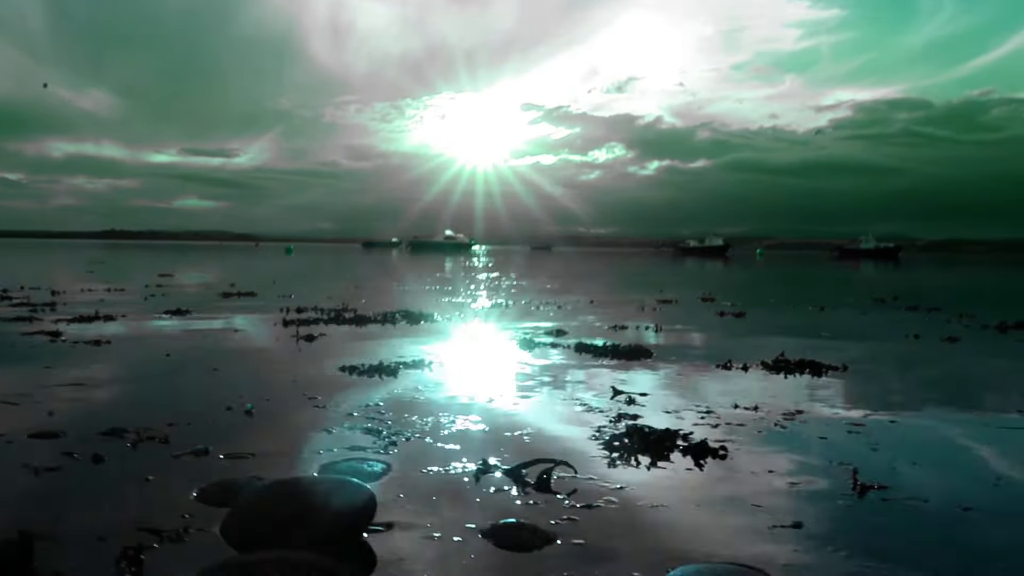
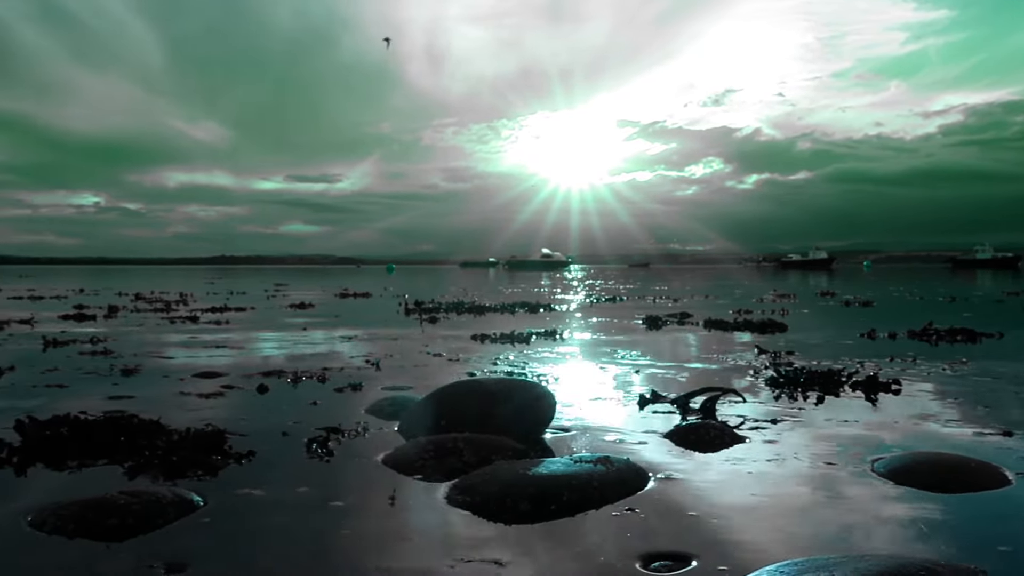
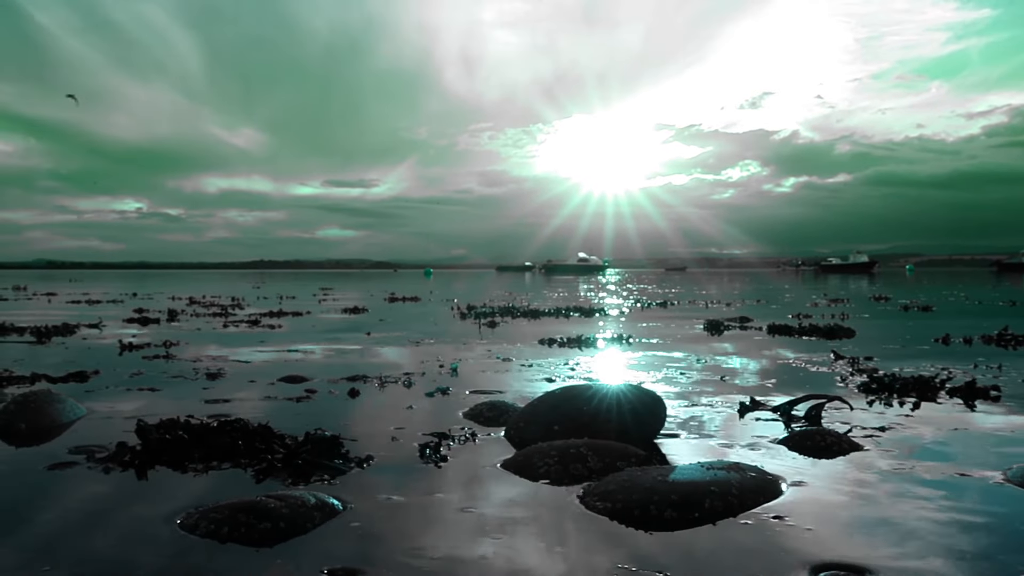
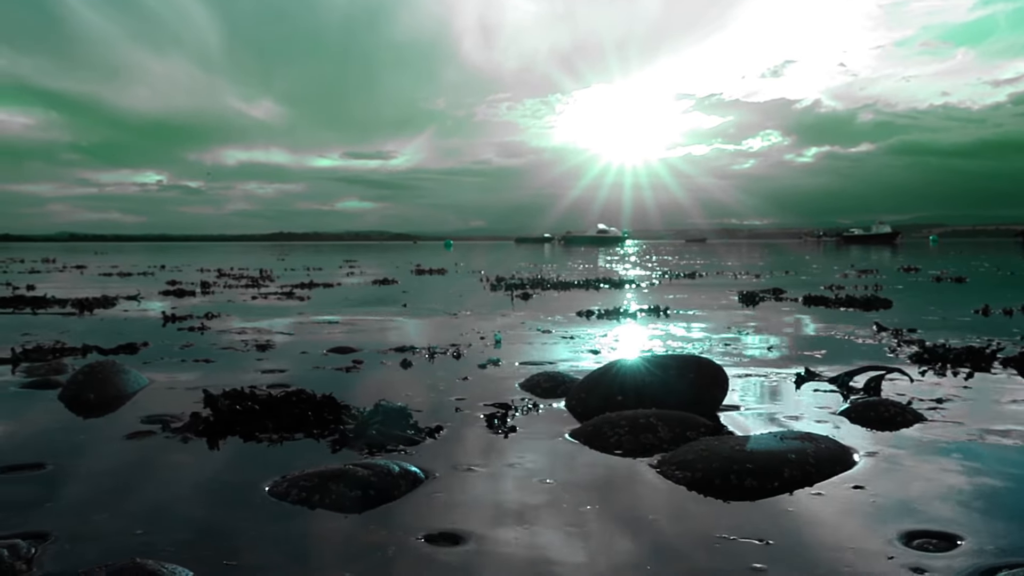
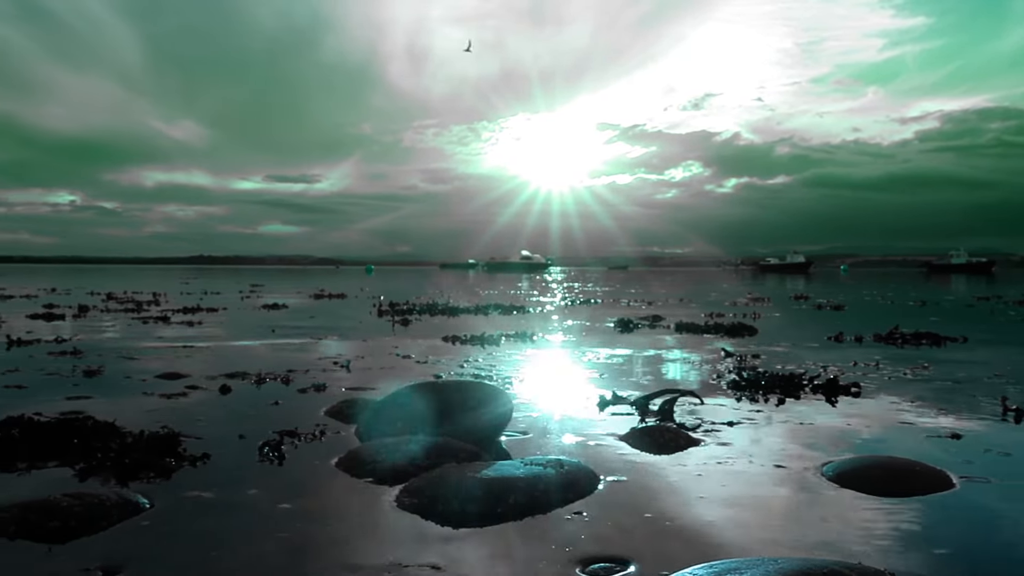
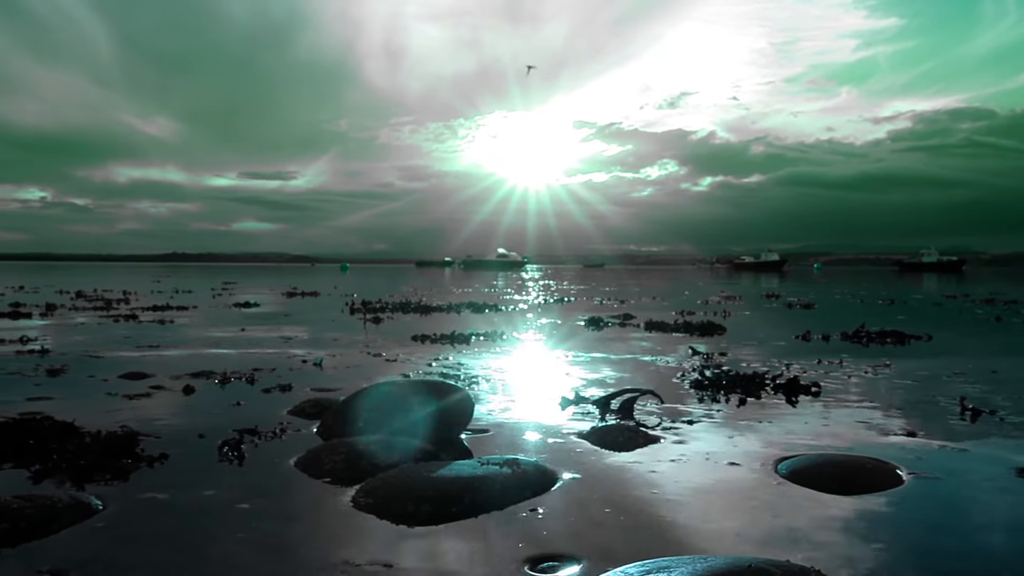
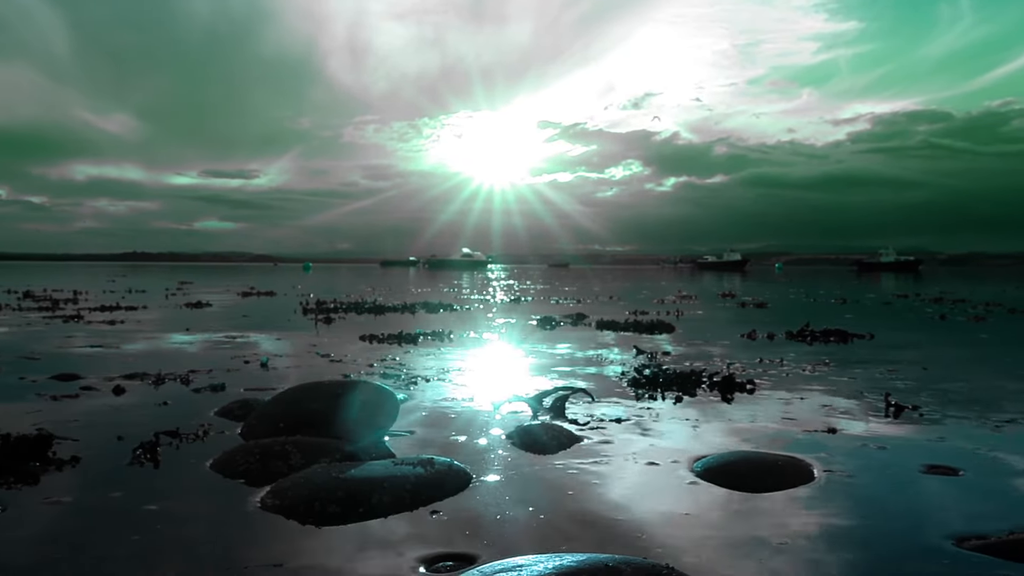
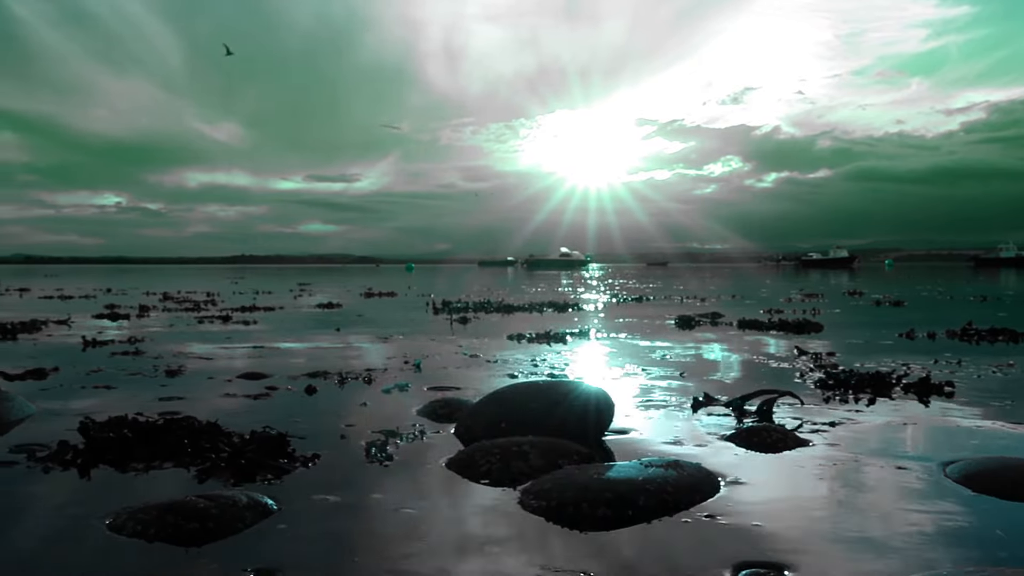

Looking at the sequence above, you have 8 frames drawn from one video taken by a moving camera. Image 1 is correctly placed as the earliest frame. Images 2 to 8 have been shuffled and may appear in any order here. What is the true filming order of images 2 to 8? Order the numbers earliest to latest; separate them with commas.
7, 6, 5, 2, 8, 3, 4
